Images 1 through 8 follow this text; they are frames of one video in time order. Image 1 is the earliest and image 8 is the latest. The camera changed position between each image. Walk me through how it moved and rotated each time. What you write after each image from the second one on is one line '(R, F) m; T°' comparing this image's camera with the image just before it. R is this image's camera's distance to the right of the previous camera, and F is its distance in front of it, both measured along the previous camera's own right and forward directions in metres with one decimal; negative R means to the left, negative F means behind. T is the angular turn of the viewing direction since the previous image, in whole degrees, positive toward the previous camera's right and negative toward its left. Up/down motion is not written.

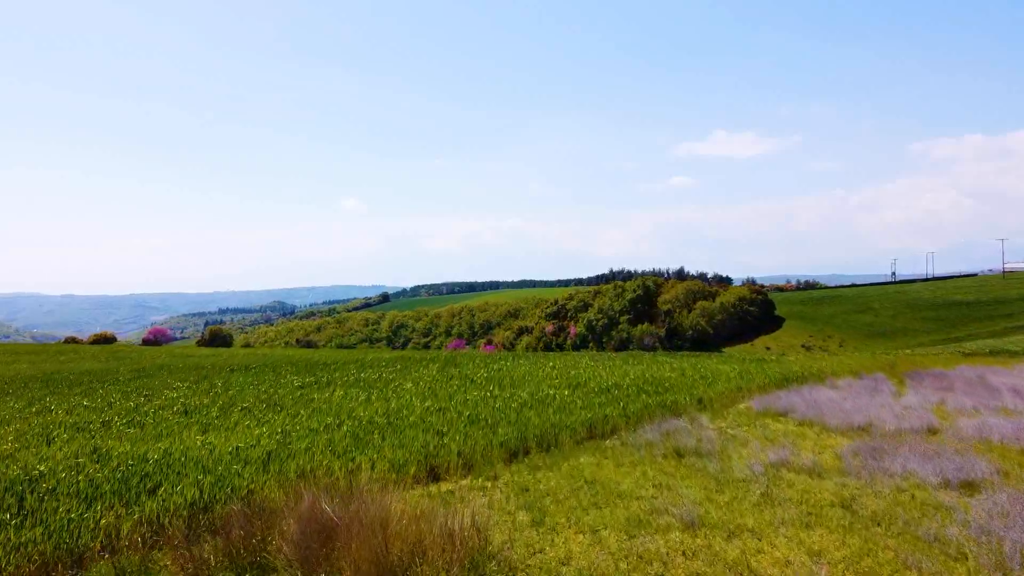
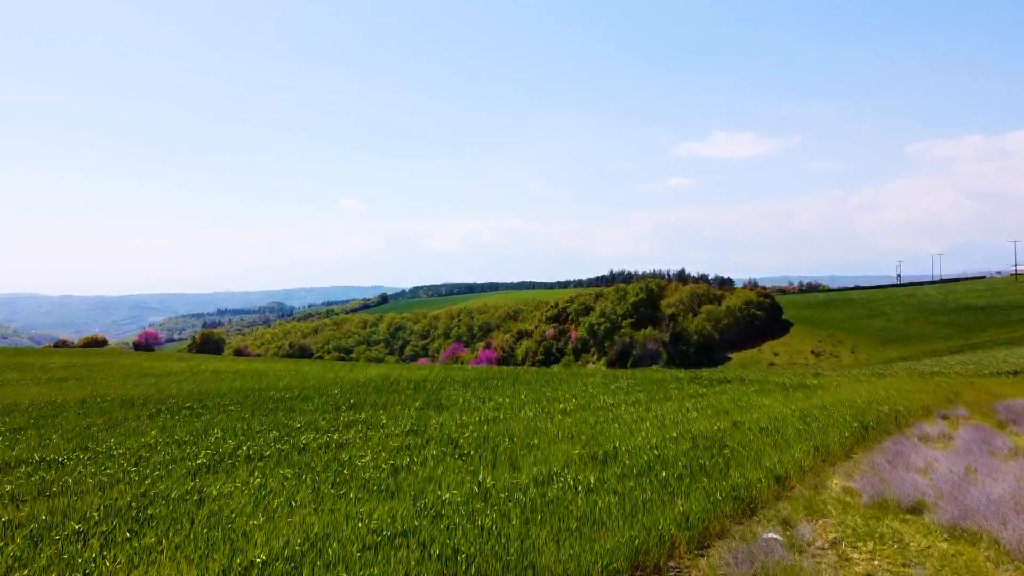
(0.0, +2.6) m; 0°
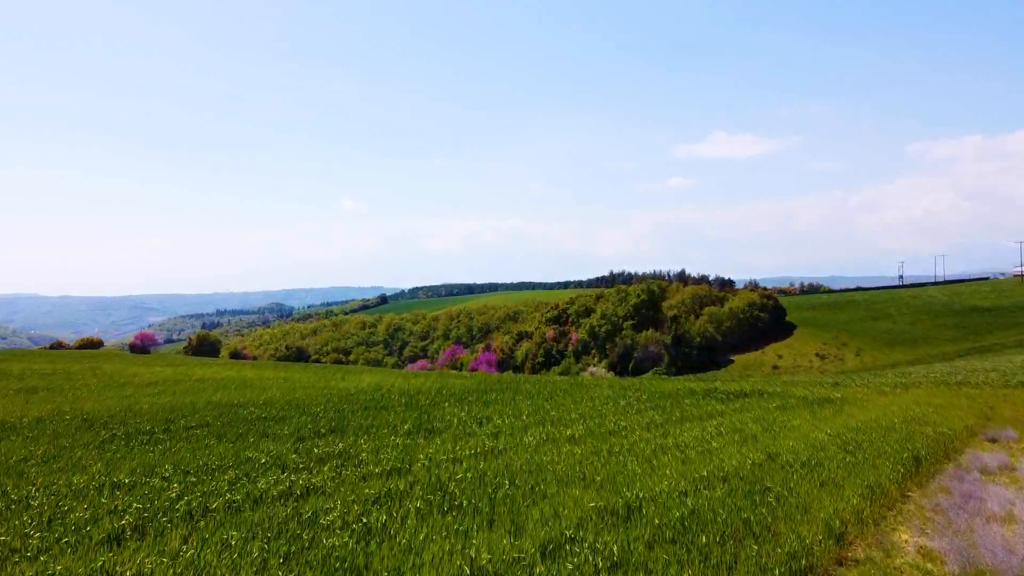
(0.0, +1.1) m; 0°
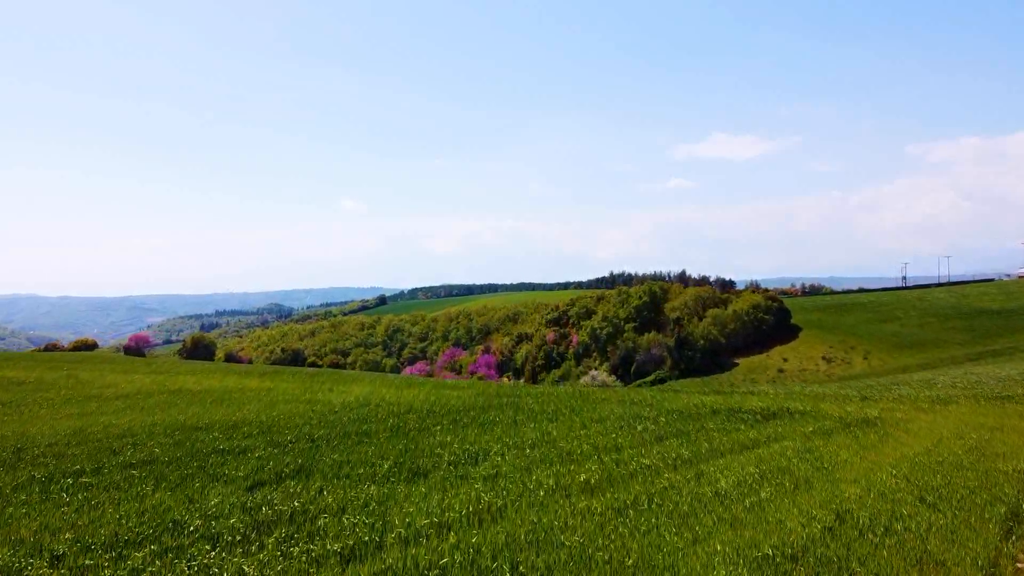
(0.0, +1.5) m; 0°
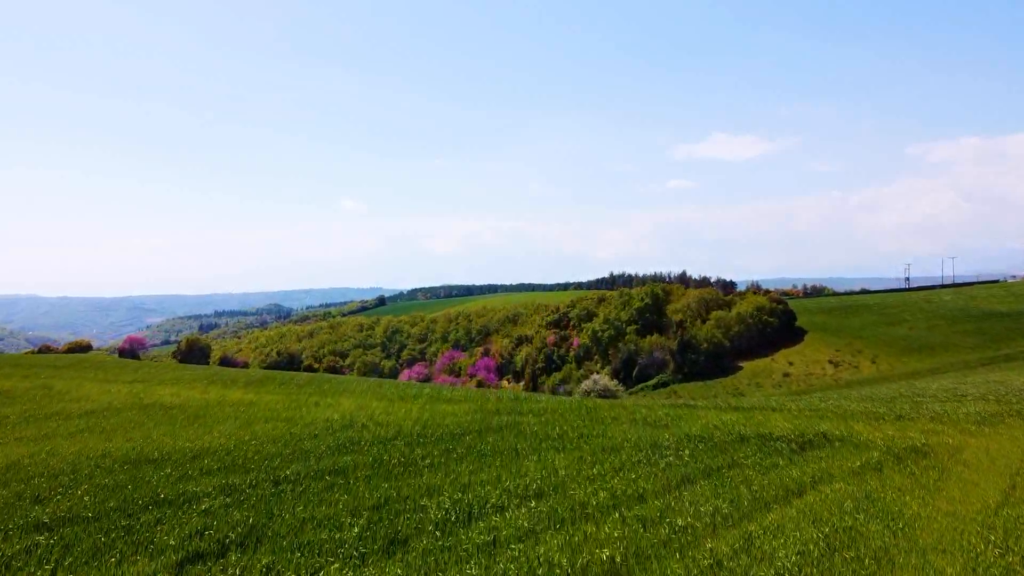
(0.0, +1.5) m; 0°
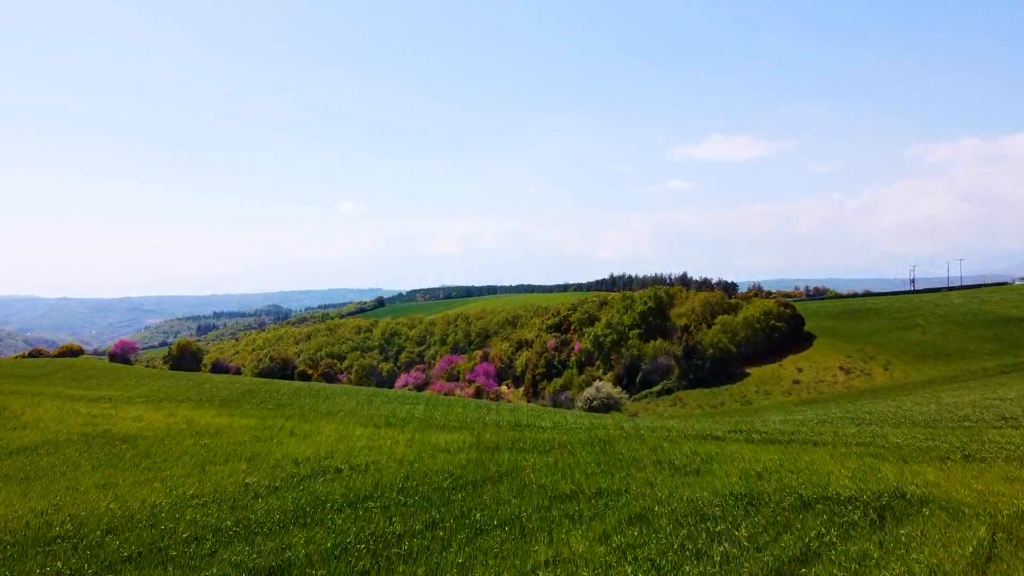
(-0.1, +2.3) m; 0°
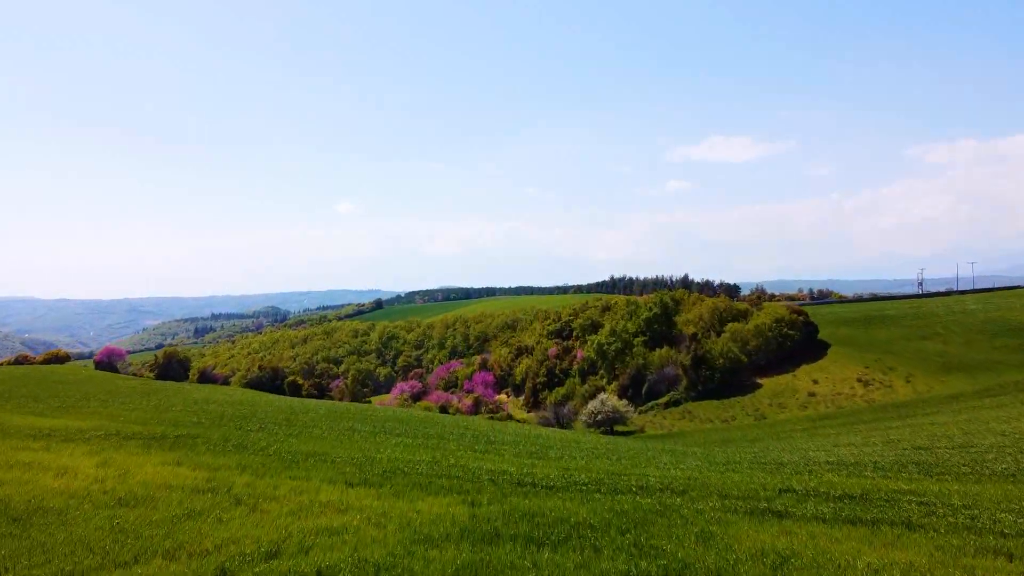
(-0.1, +3.5) m; 0°
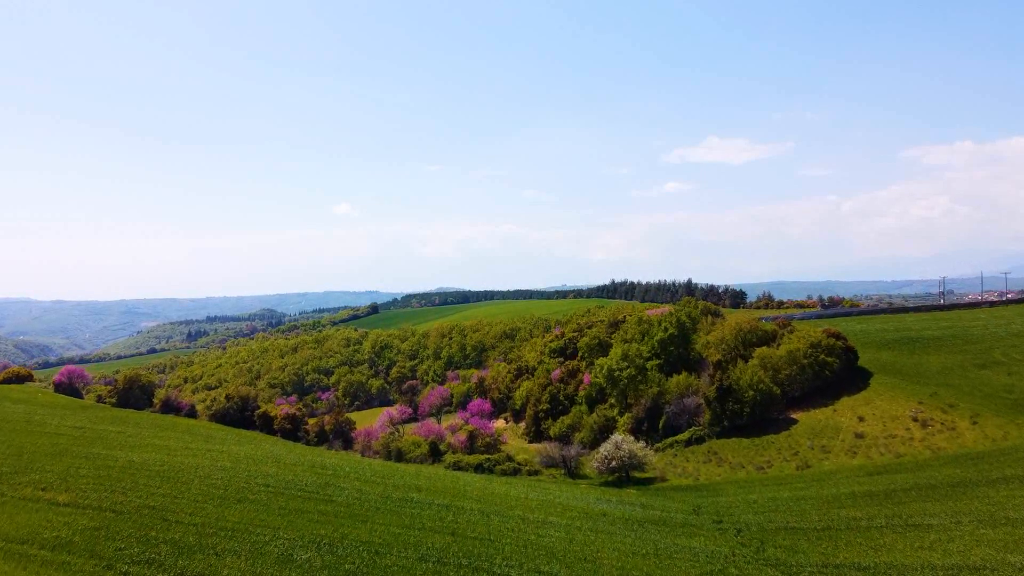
(-0.1, +8.7) m; 0°
